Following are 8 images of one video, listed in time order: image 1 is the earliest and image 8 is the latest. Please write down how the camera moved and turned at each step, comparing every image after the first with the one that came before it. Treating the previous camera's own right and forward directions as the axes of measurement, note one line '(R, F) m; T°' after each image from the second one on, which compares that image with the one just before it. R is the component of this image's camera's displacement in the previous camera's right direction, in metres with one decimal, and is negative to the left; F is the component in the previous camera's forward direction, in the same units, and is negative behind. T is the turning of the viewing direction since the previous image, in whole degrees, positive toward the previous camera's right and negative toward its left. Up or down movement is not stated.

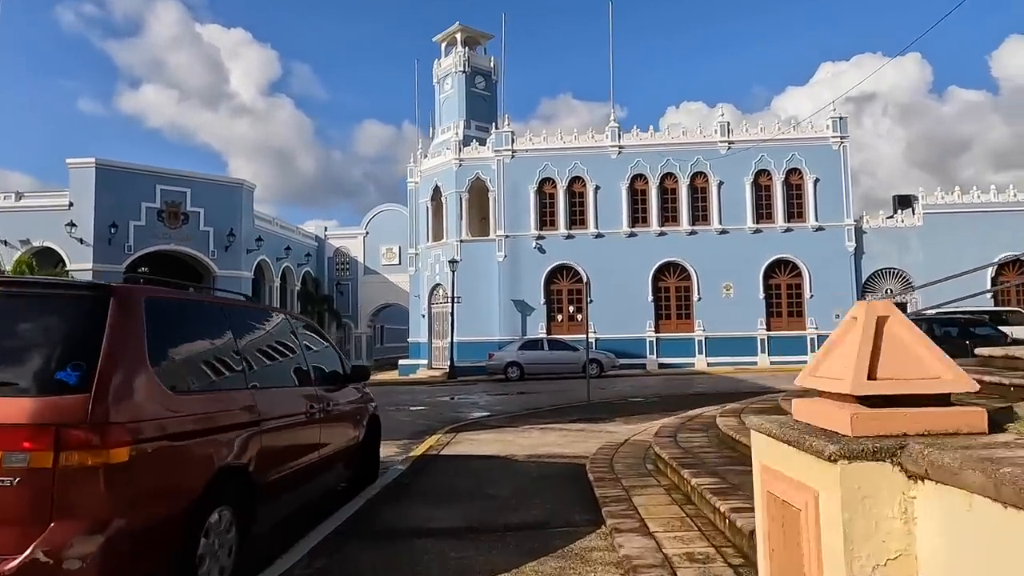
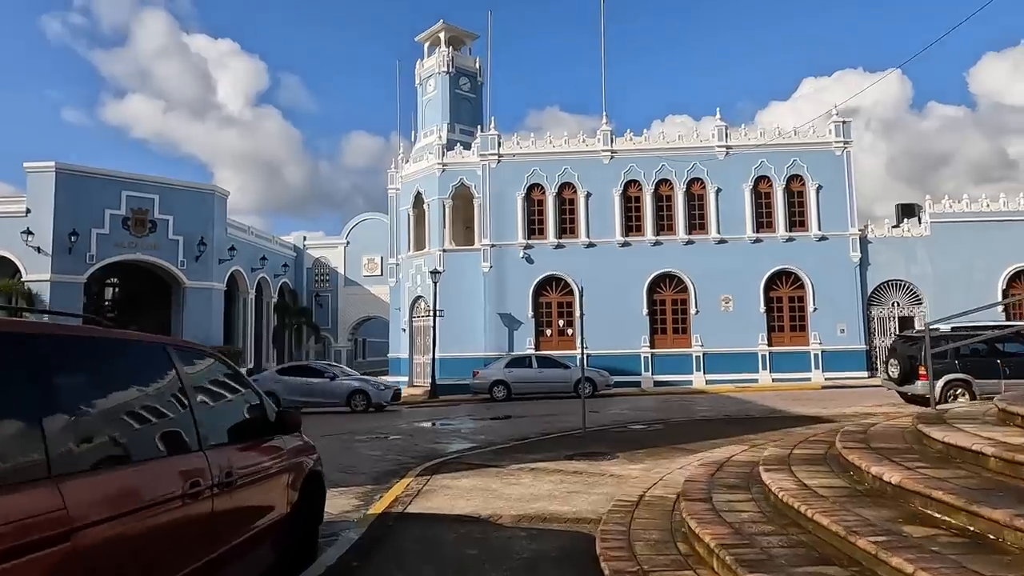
(0.0, +1.7) m; +1°
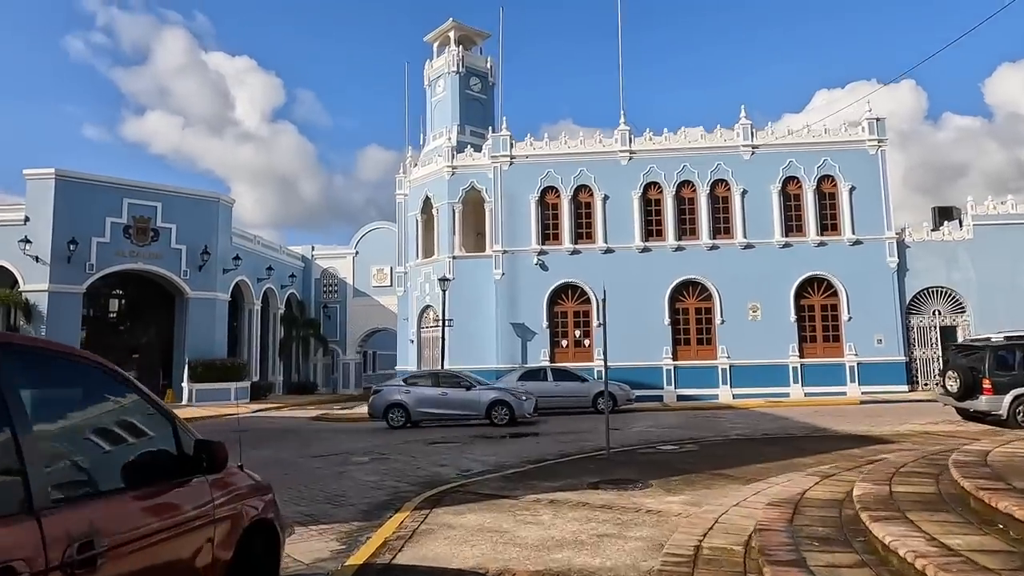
(0.0, +1.5) m; -1°
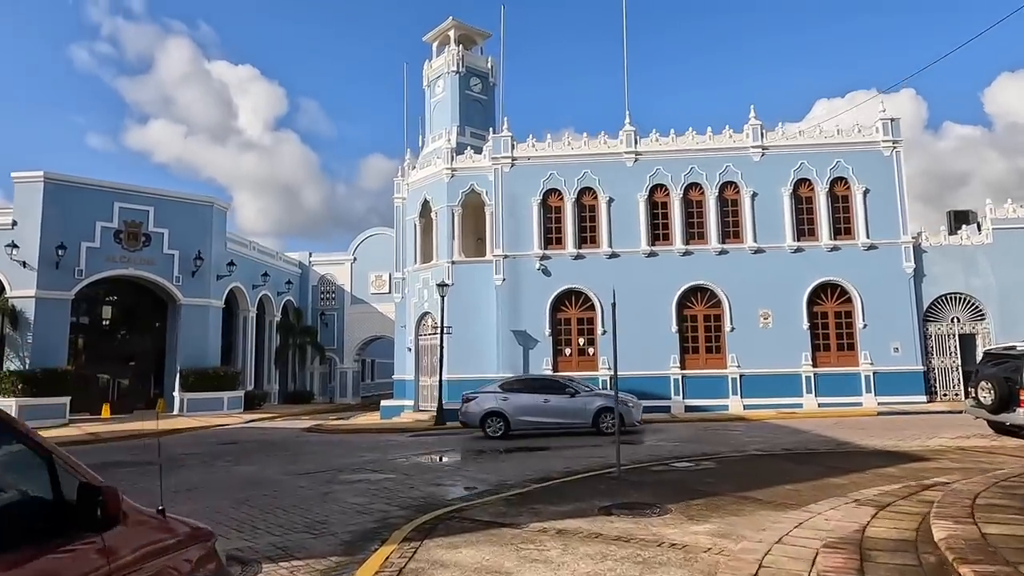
(0.0, +0.9) m; 0°
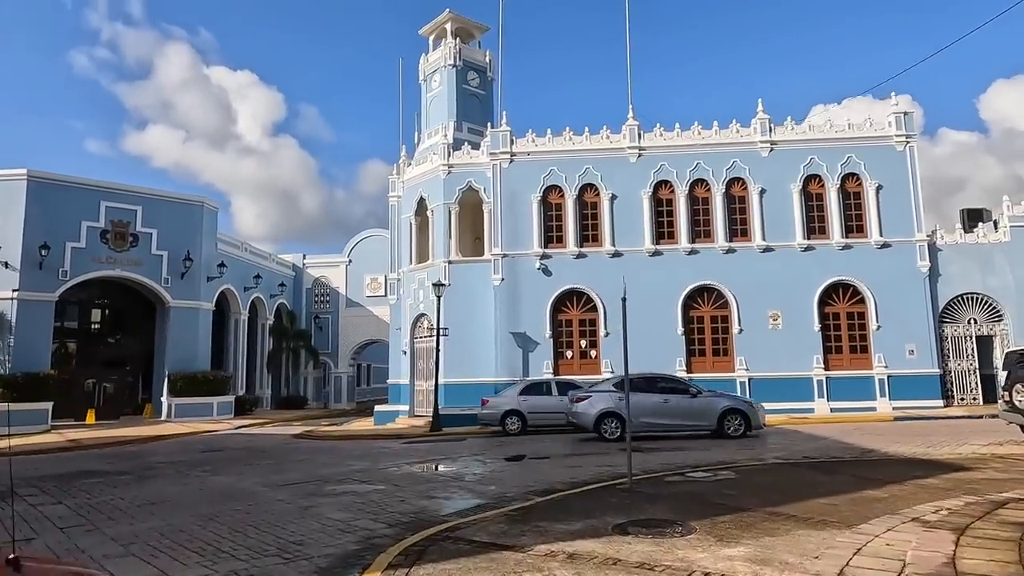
(0.0, +1.0) m; 0°
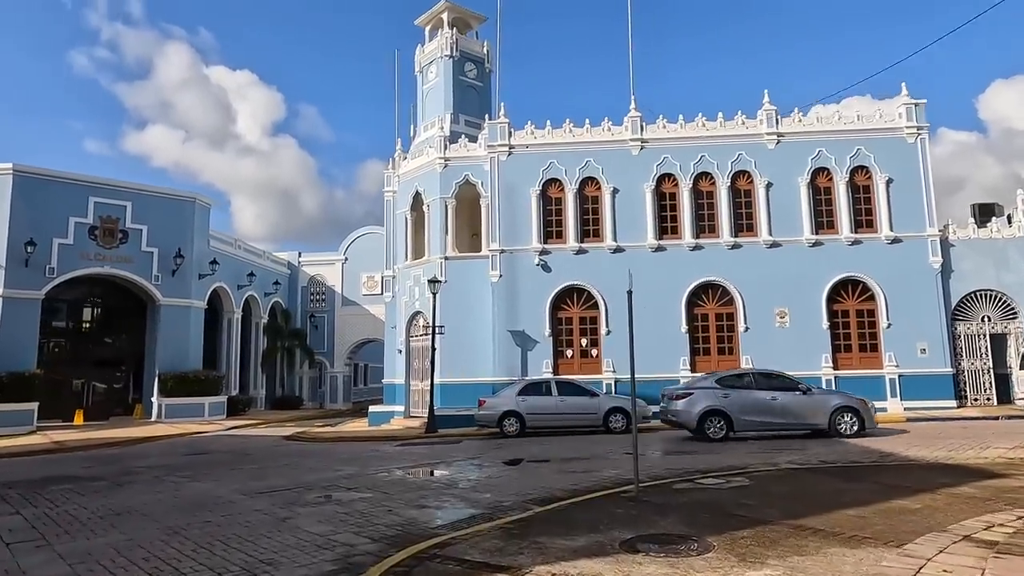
(0.0, +0.7) m; 0°
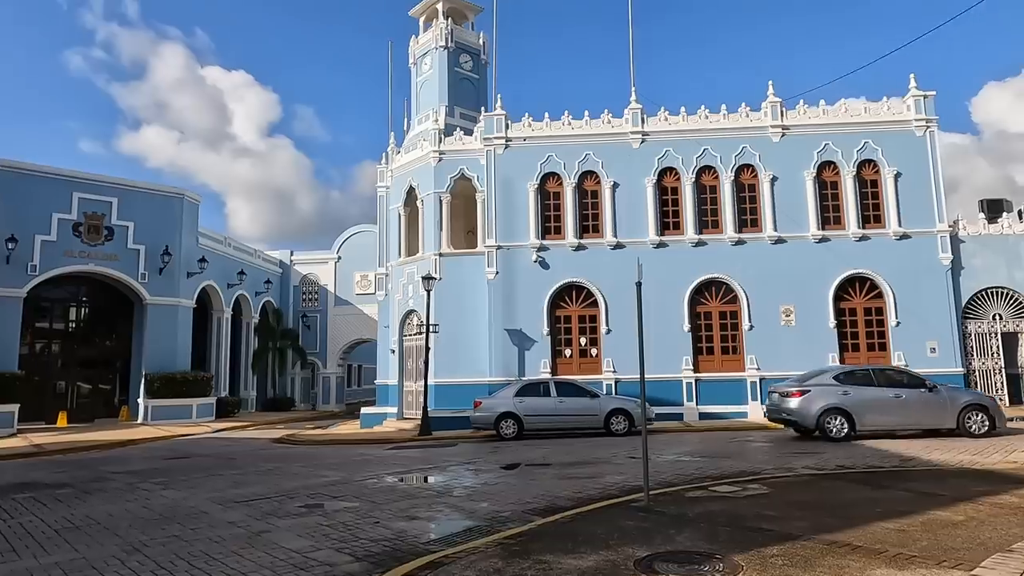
(0.0, +0.8) m; 0°
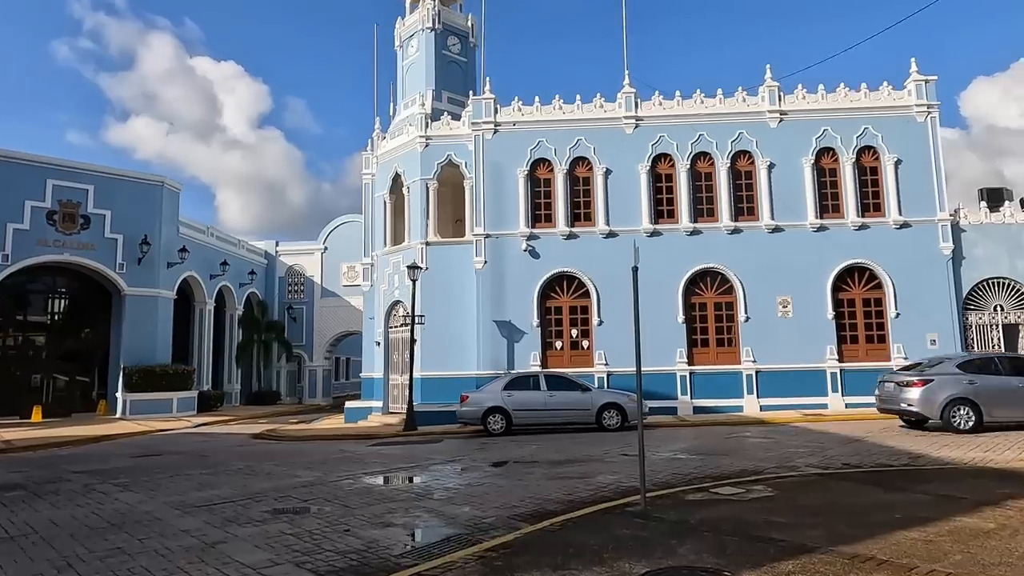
(+0.1, +0.7) m; +1°
